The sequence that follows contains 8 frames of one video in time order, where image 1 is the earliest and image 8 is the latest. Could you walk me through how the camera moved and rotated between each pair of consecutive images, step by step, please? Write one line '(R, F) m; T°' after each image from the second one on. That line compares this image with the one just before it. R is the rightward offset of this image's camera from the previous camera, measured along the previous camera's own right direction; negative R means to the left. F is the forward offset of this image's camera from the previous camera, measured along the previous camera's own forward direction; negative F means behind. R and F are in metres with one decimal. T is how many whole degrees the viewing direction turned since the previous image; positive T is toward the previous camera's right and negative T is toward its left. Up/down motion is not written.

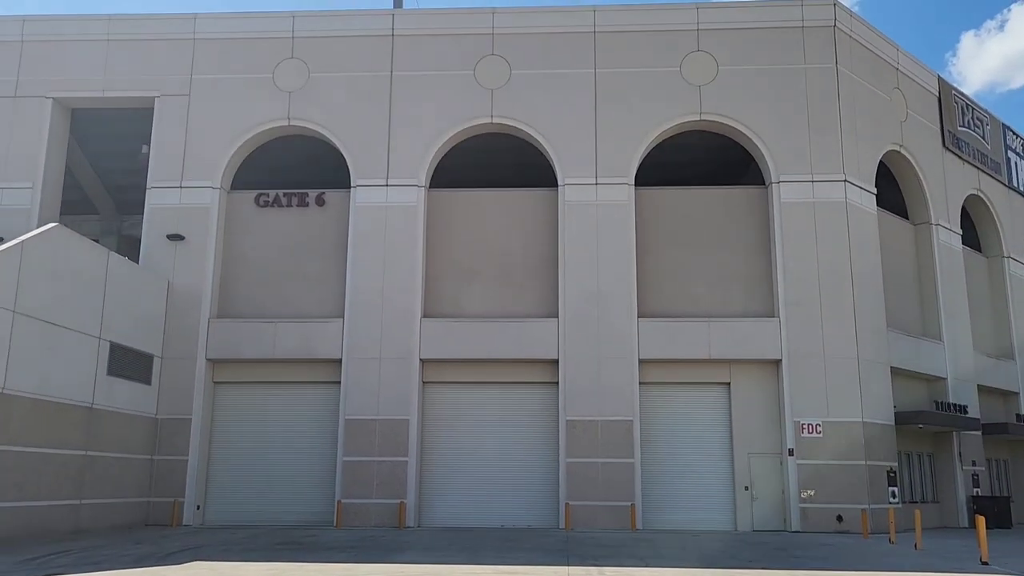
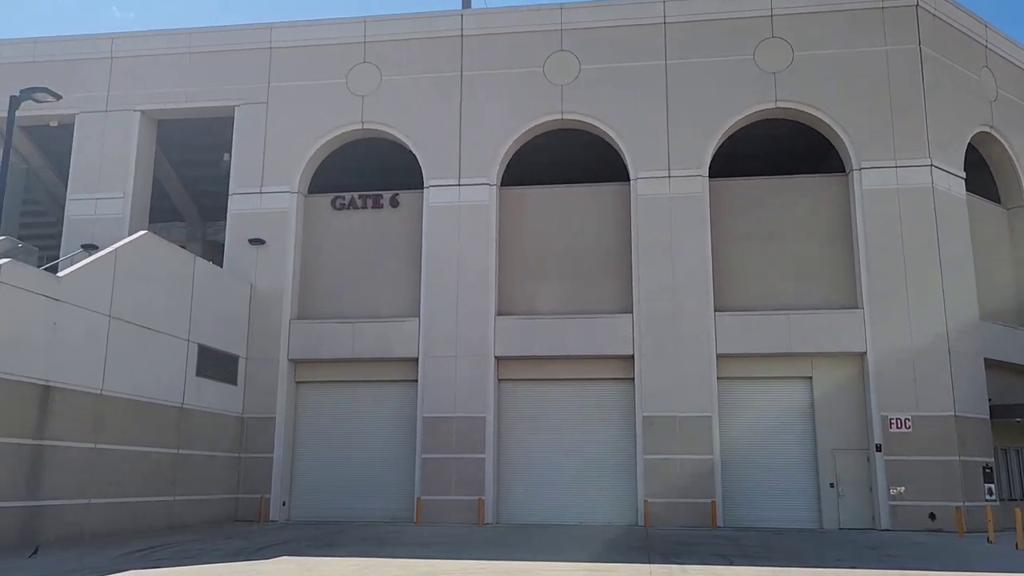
(0.0, 0.0) m; -5°
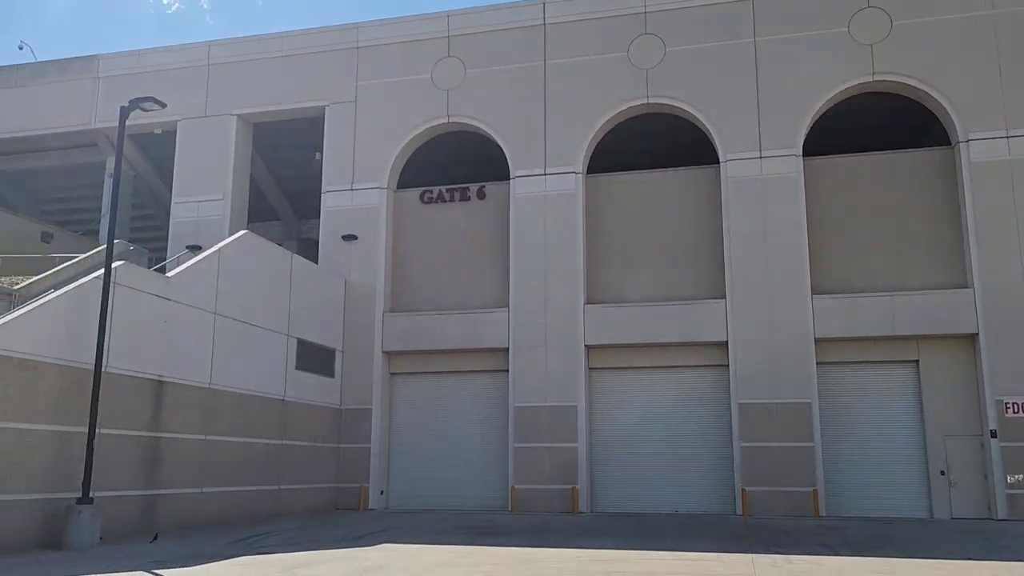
(0.0, 0.0) m; -6°
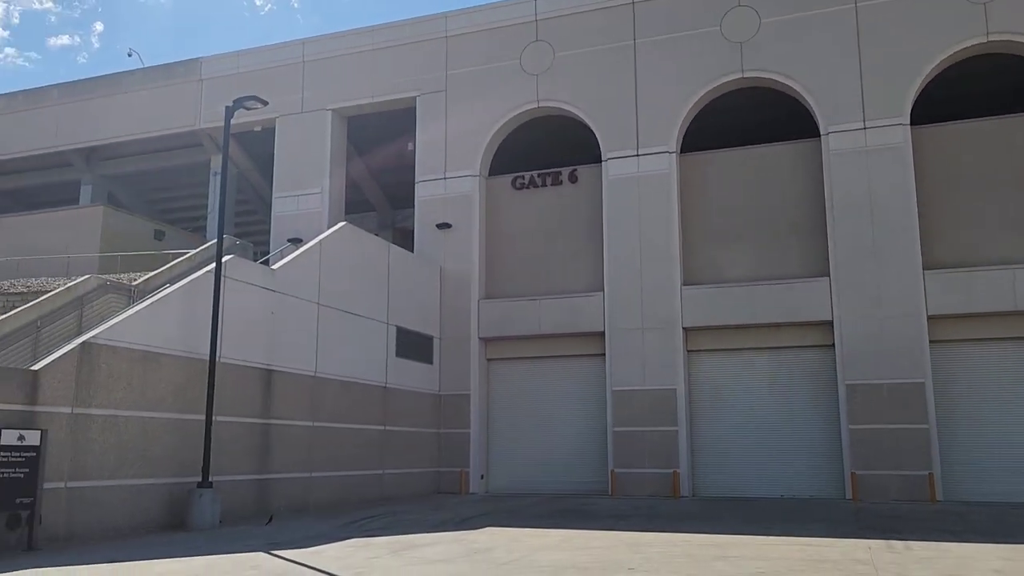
(-0.1, 0.0) m; -6°
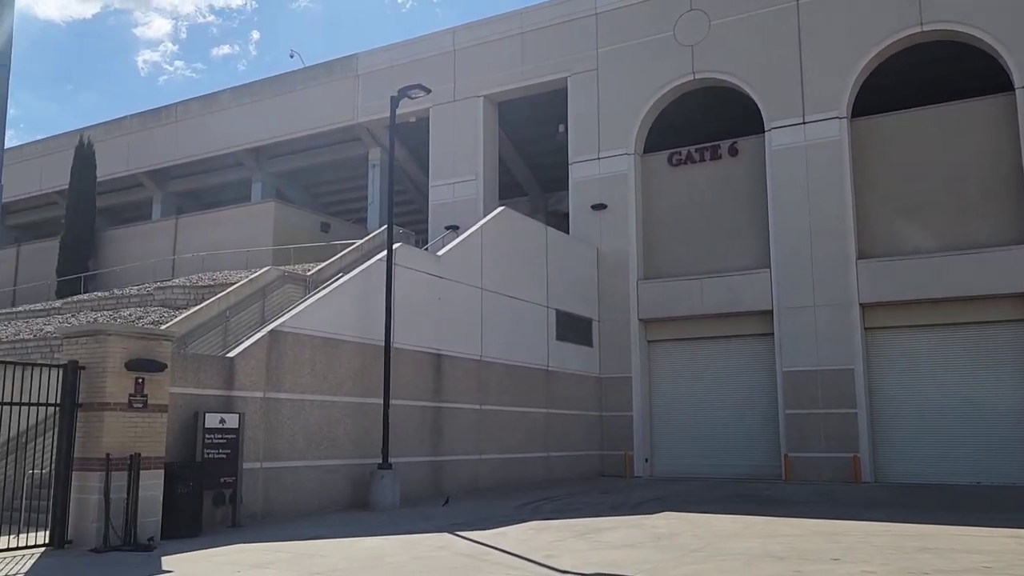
(-0.5, +0.2) m; -10°
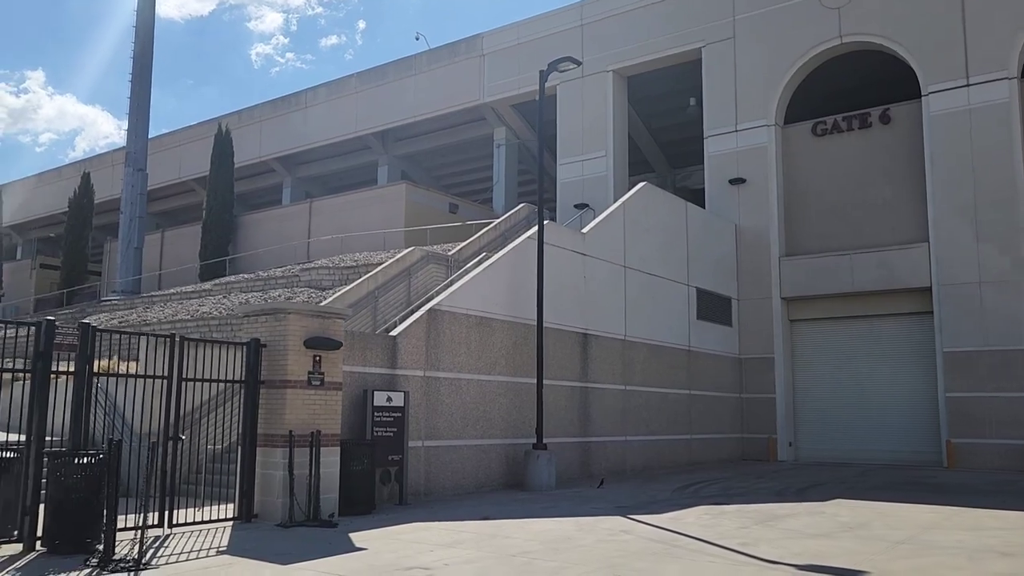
(-1.0, +0.3) m; -7°
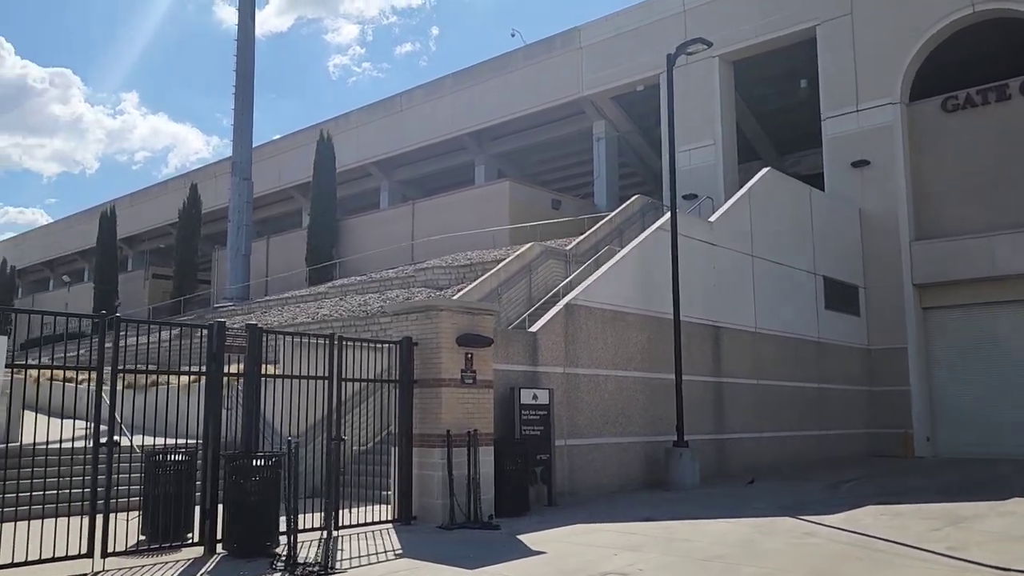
(-1.0, +0.4) m; -5°
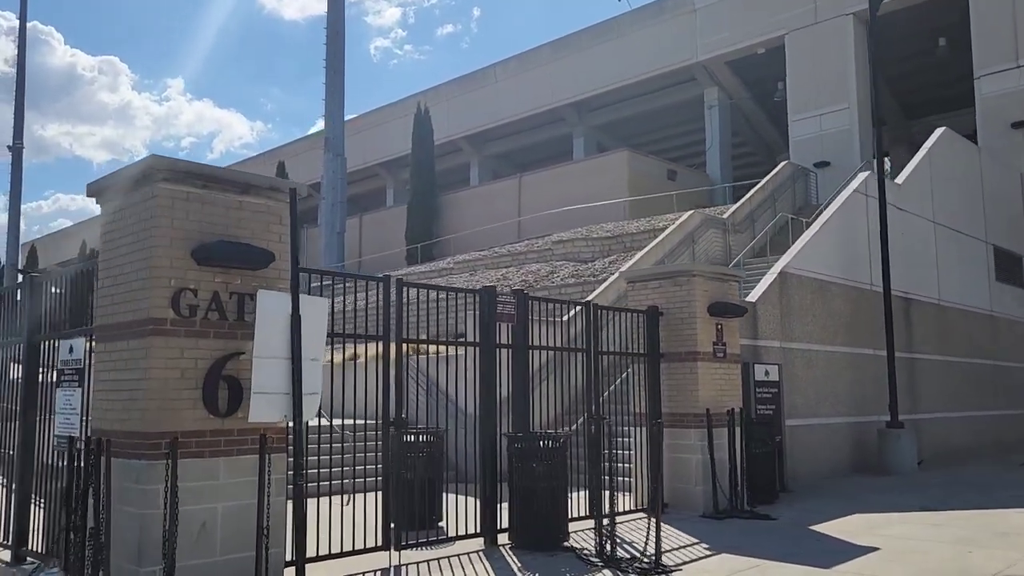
(-2.6, +1.0) m; -3°
